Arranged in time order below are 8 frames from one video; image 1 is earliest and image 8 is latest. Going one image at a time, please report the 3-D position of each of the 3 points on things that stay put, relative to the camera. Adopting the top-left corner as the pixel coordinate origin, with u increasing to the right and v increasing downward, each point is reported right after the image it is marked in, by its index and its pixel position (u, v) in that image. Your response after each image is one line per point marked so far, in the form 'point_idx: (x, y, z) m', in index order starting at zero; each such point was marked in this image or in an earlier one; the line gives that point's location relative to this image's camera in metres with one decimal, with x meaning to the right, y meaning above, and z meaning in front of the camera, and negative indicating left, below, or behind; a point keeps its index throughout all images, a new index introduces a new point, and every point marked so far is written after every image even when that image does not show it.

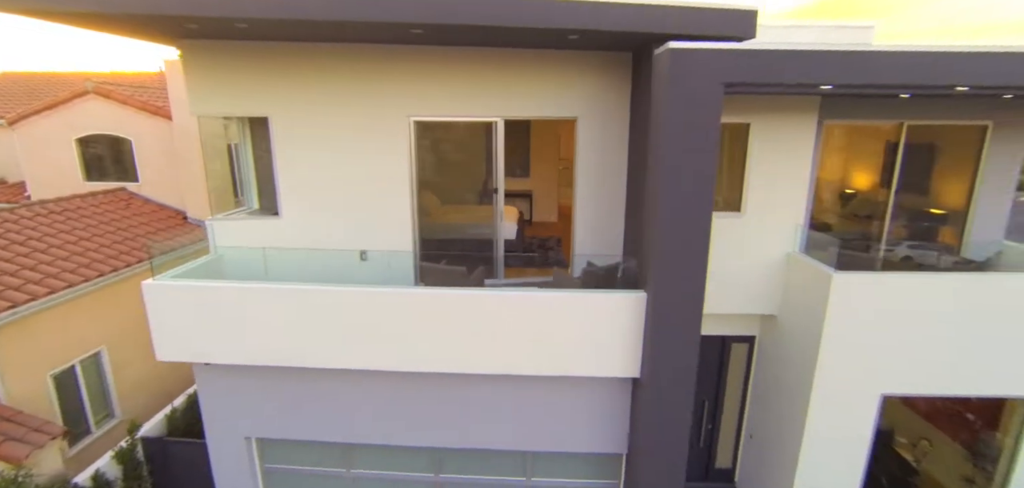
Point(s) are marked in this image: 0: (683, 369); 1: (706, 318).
0: (+1.6, -1.2, +4.5) m
1: (+2.8, -1.0, +6.5) m
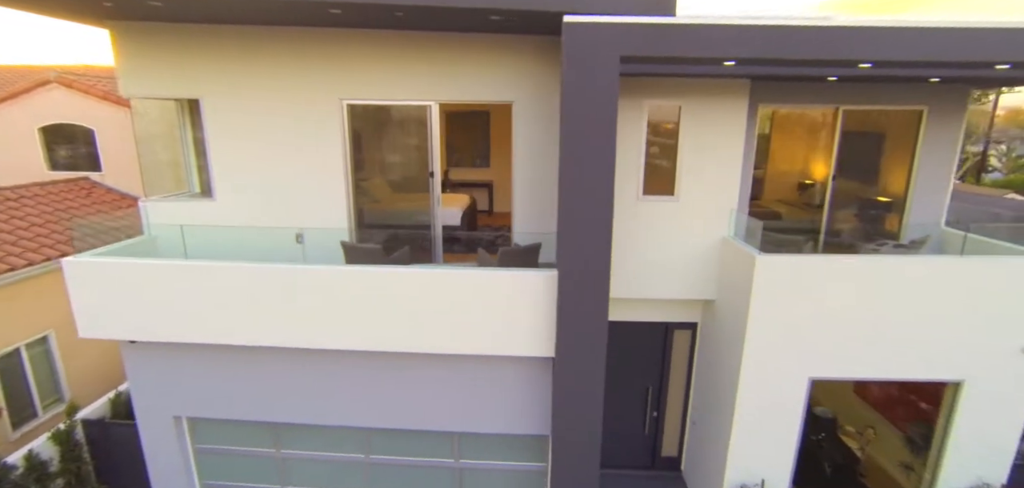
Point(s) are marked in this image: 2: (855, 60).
0: (+0.8, -1.0, +4.5) m
1: (+1.9, -0.8, +6.5) m
2: (+3.0, +1.6, +3.9) m
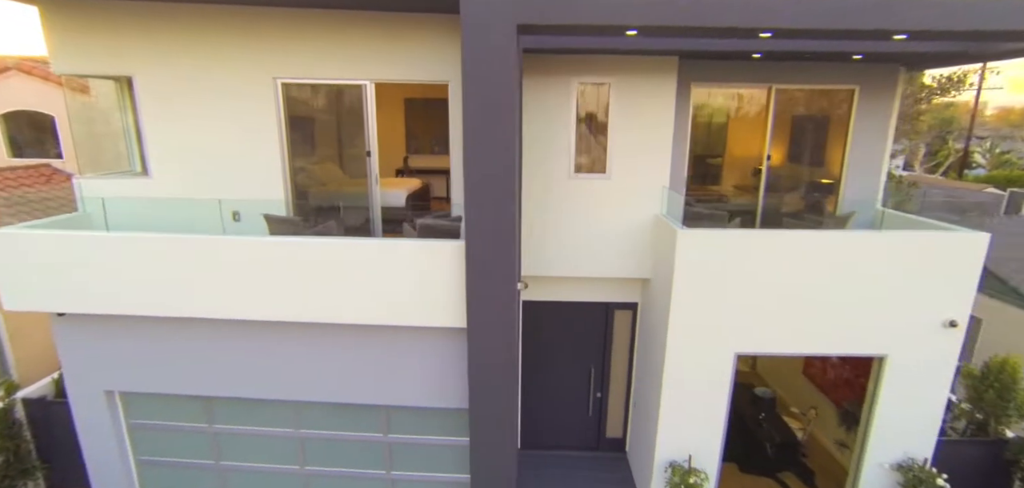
0: (-0.1, -0.7, +4.6) m
1: (+1.0, -0.5, +6.6) m
2: (+2.1, +1.9, +4.0) m
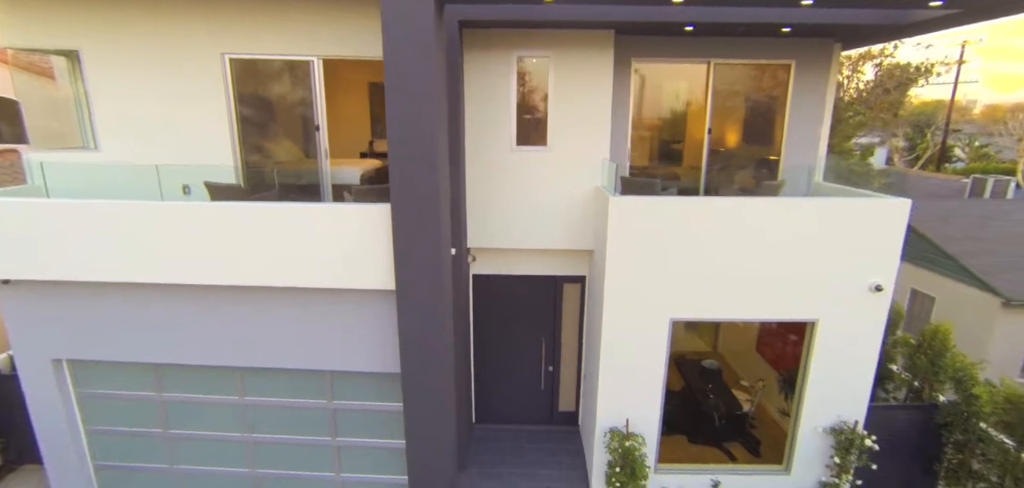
0: (-0.9, -0.3, +4.7) m
1: (+0.3, -0.2, +6.7) m
2: (+1.4, +2.3, +4.1) m
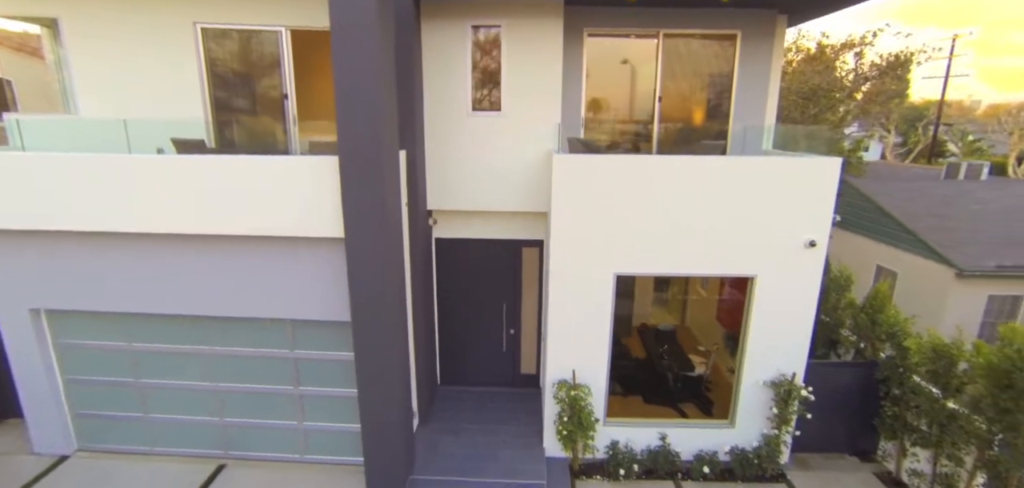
0: (-1.5, +0.2, +5.0) m
1: (-0.3, +0.4, +7.0) m
2: (+0.7, +2.8, +4.4) m
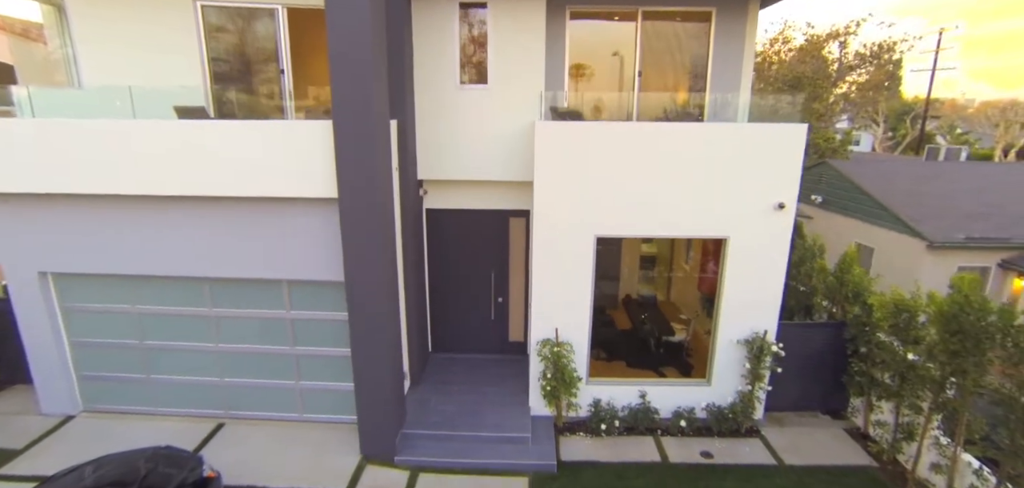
0: (-1.7, +0.7, +5.3) m
1: (-0.5, +0.9, +7.3) m
2: (+0.5, +3.3, +4.7) m
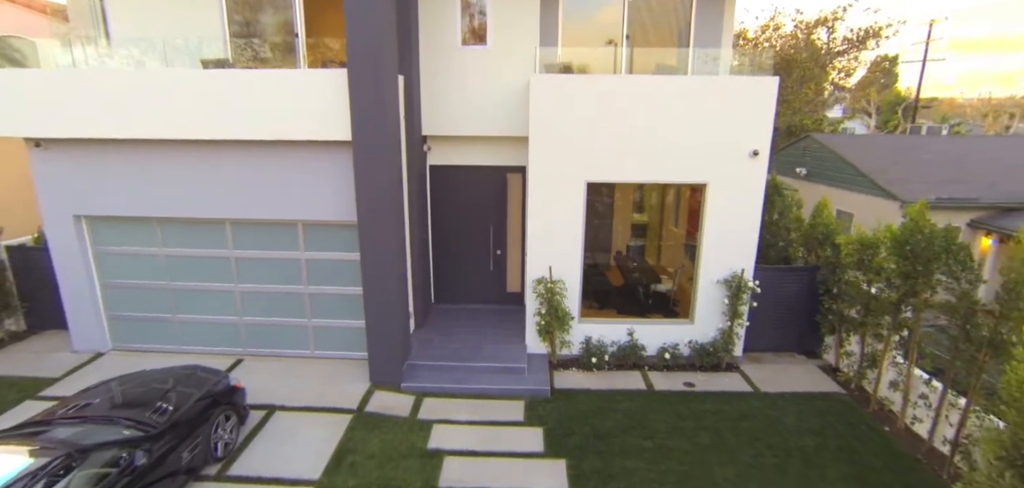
0: (-1.7, +1.5, +5.8) m
1: (-0.6, +1.7, +7.8) m
2: (+0.5, +4.1, +5.3) m
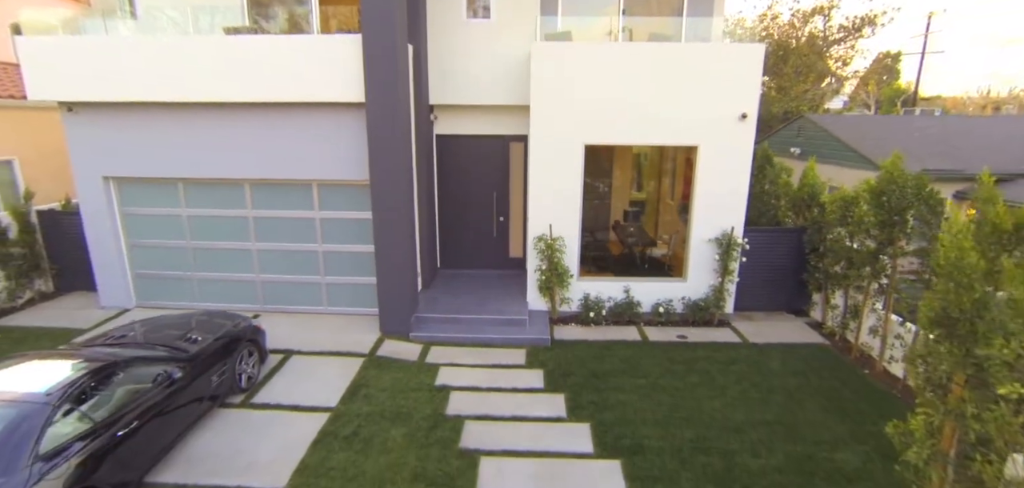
0: (-1.7, +2.2, +6.3) m
1: (-0.5, +2.3, +8.3) m
2: (+0.5, +4.8, +5.7) m
